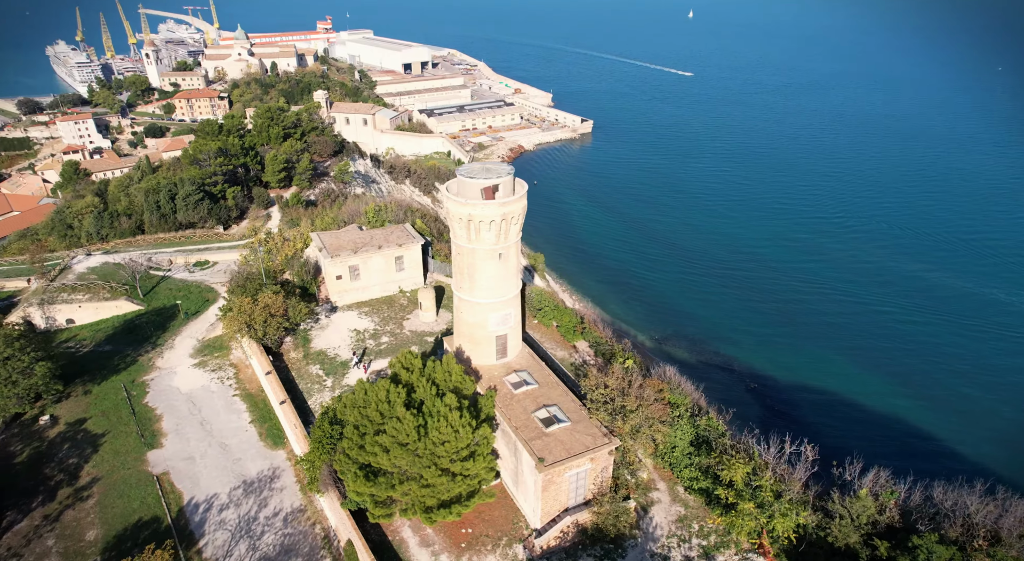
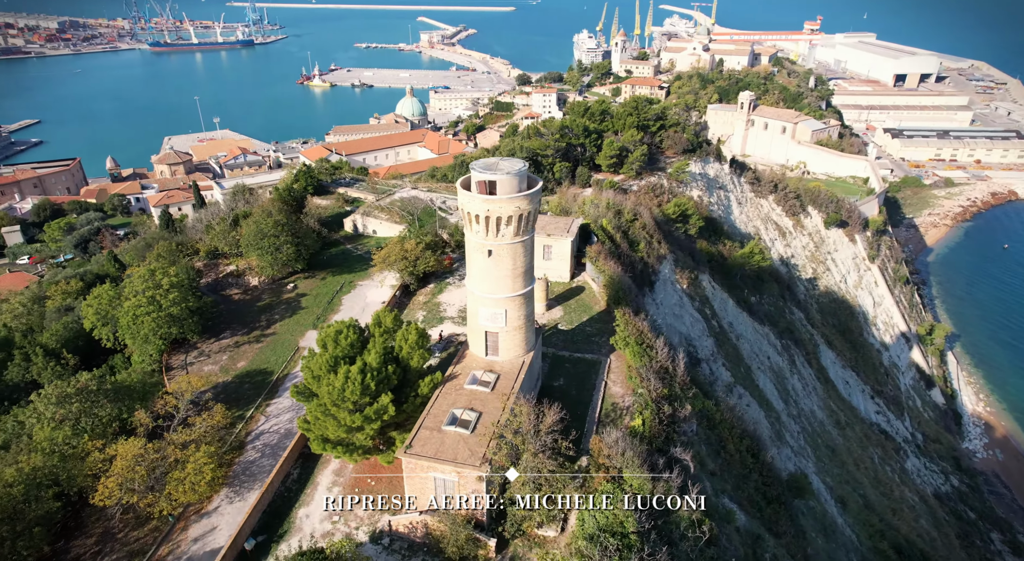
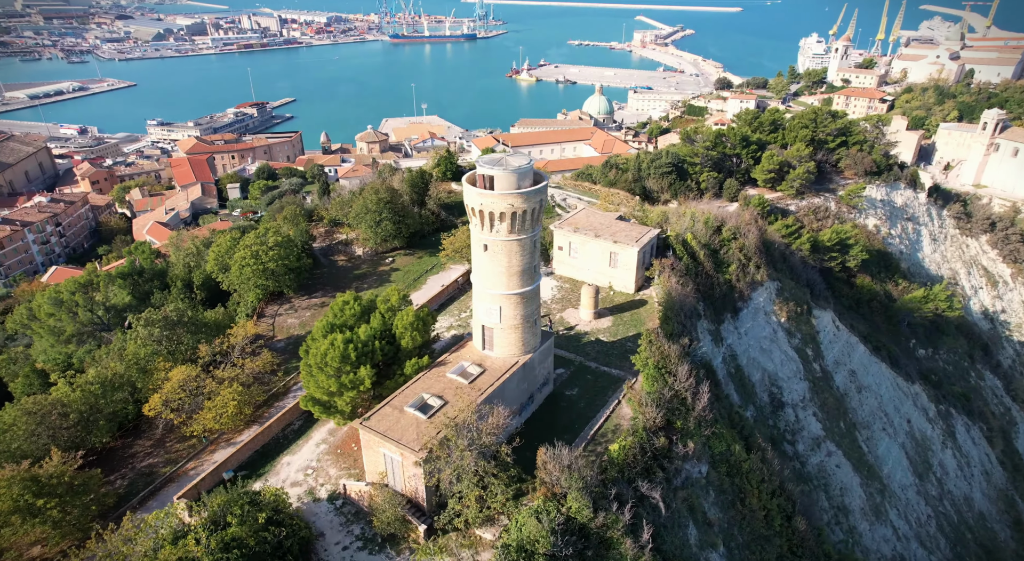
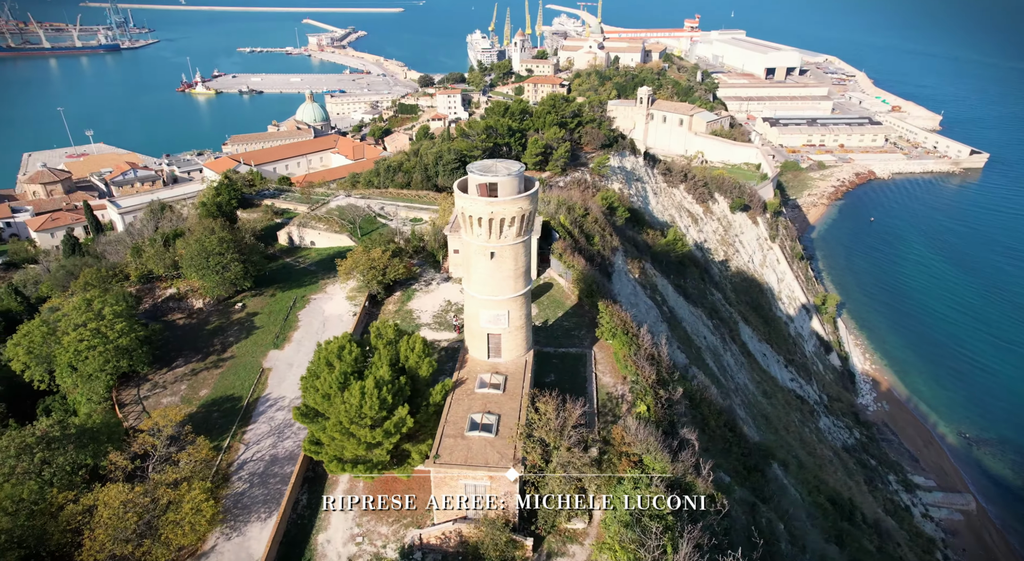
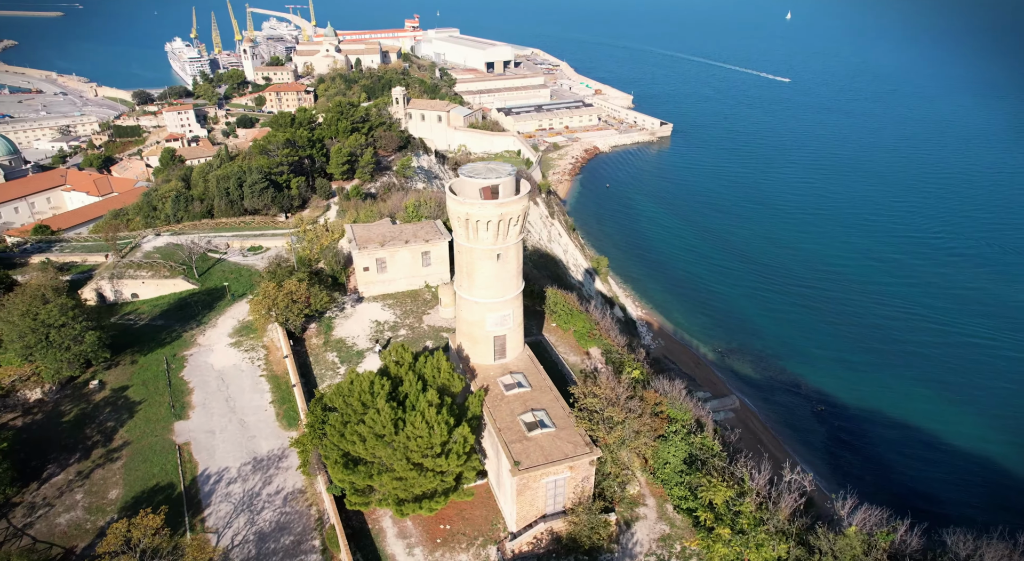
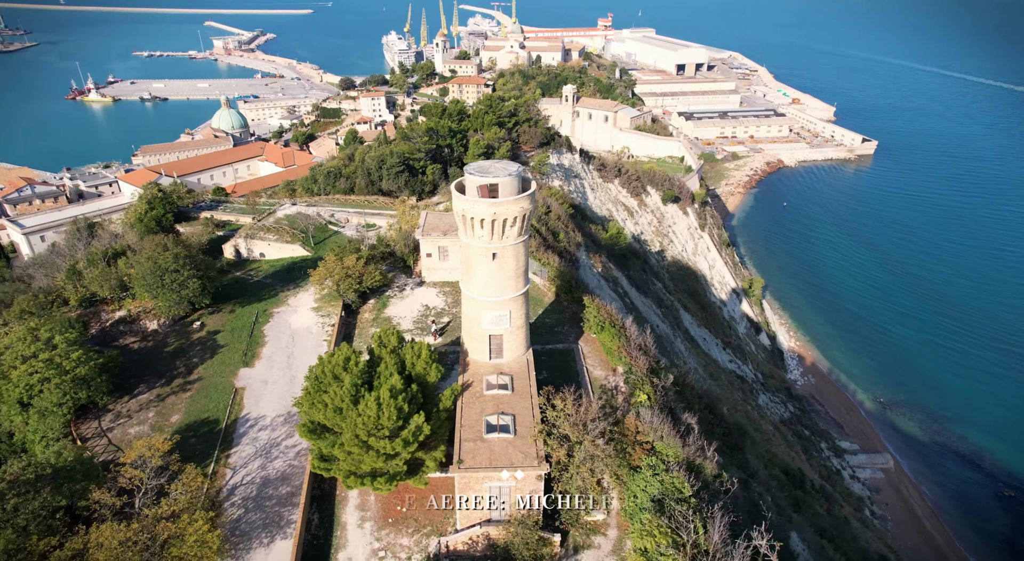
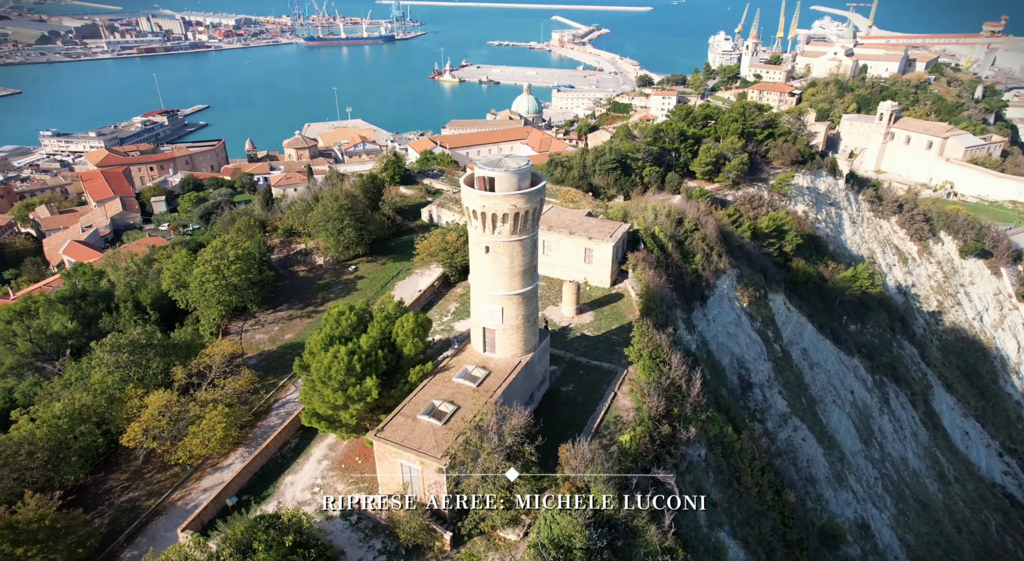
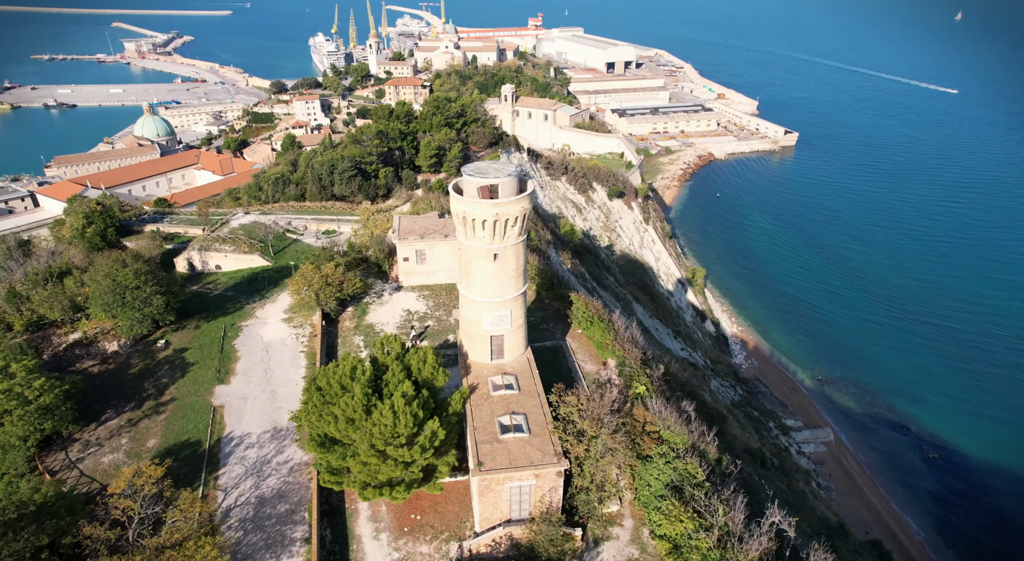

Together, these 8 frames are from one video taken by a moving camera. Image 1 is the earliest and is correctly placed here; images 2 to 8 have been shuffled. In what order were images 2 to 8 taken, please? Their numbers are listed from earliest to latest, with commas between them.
5, 8, 6, 4, 2, 7, 3
